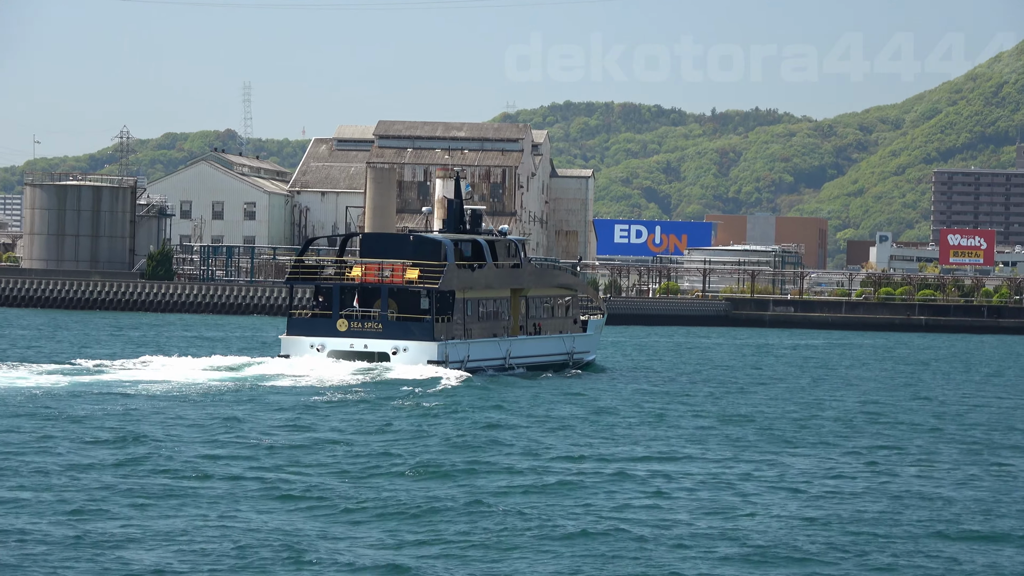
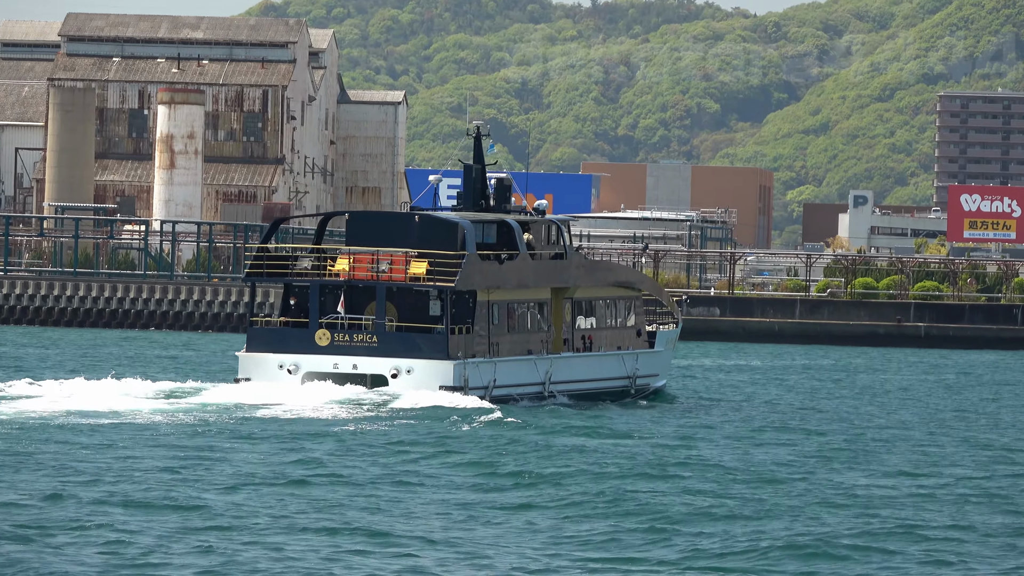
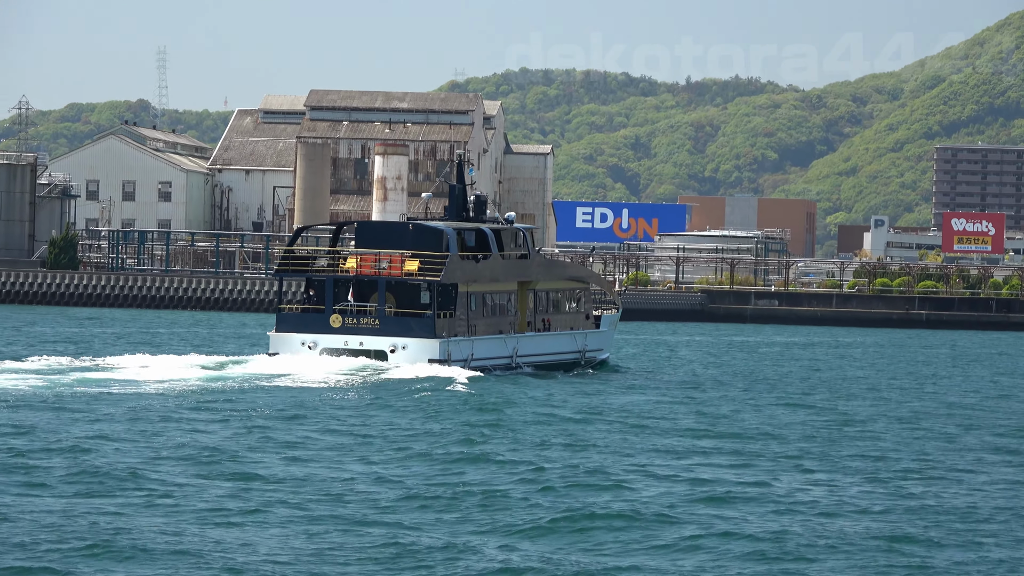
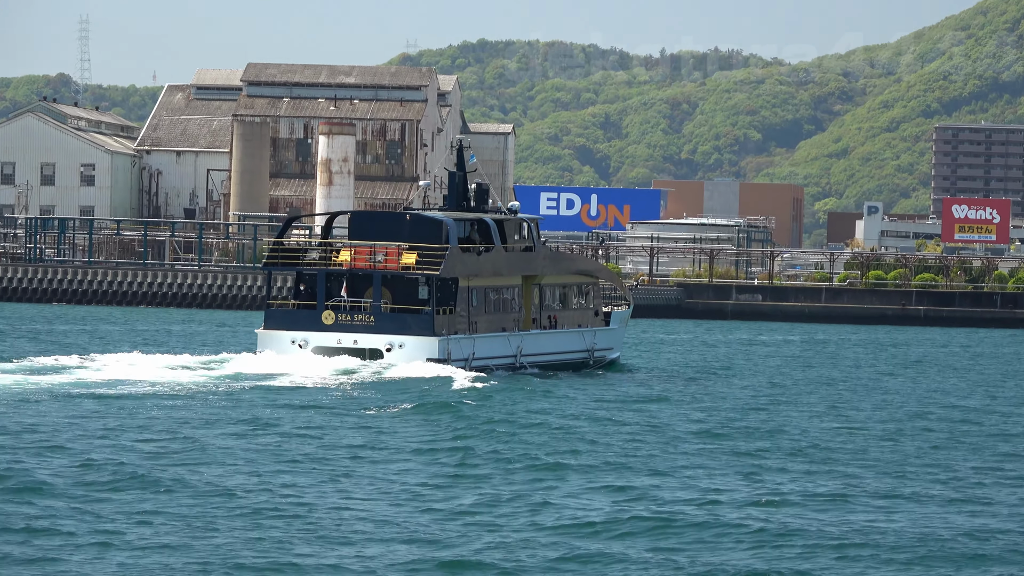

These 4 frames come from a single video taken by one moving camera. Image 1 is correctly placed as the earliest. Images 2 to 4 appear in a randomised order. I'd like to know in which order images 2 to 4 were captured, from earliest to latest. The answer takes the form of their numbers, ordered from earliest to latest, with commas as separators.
3, 4, 2
